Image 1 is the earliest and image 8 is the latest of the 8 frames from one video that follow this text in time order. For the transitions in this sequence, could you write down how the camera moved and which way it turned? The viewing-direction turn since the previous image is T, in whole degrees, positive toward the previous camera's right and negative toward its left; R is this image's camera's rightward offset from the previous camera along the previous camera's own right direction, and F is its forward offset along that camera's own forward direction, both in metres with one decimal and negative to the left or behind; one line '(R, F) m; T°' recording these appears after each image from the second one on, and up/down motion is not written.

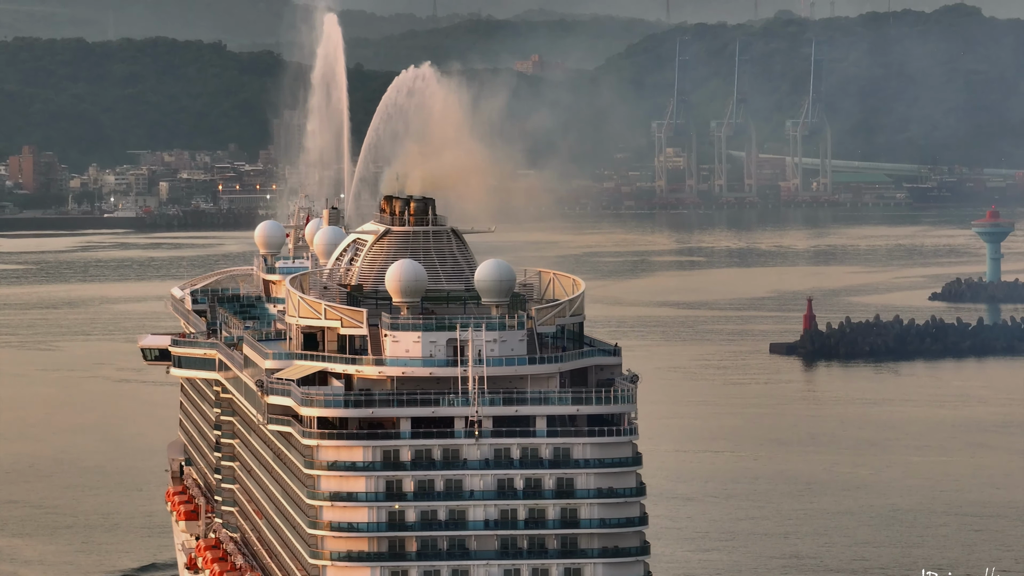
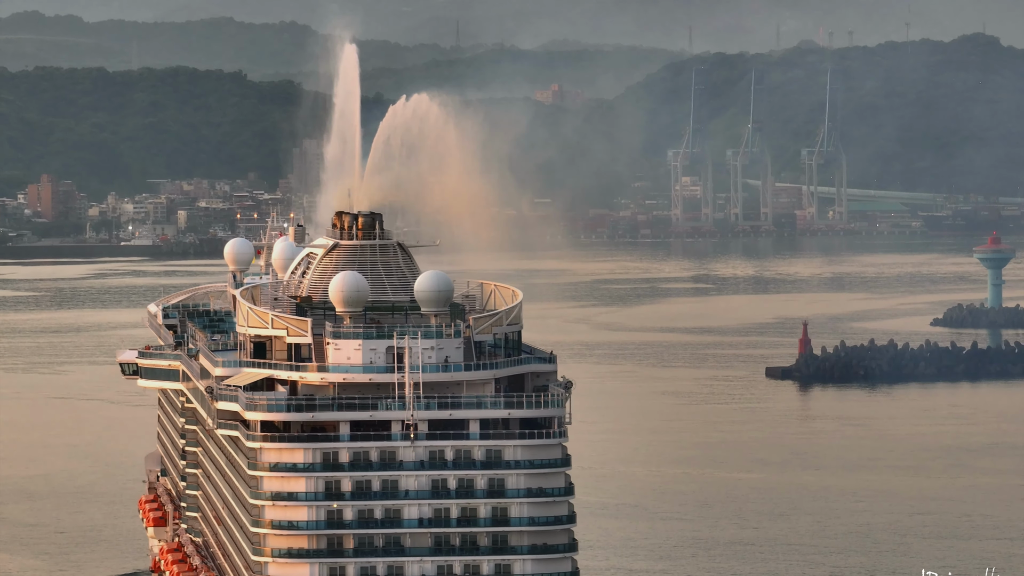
(+0.4, -0.5) m; -1°
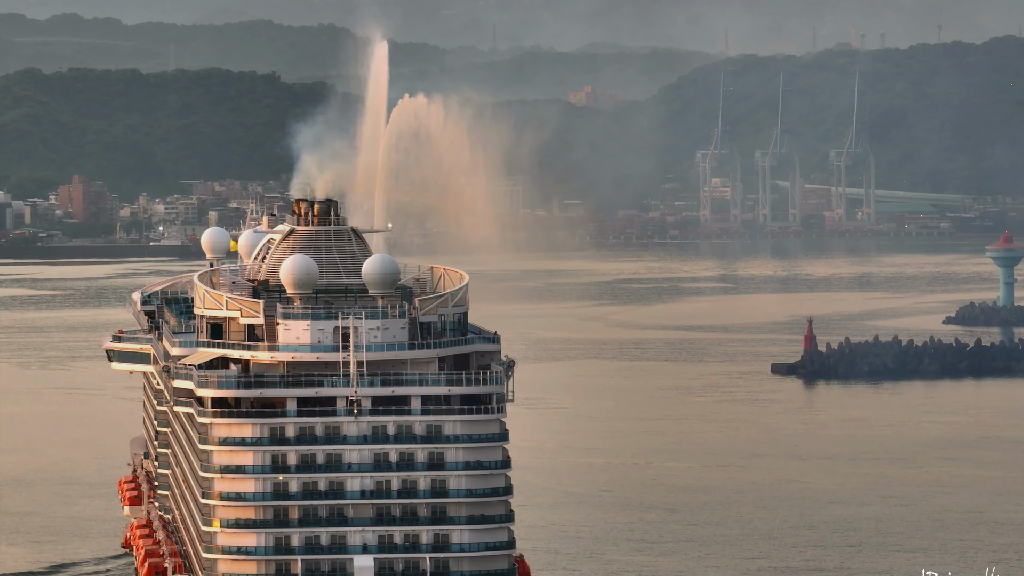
(+0.5, -0.4) m; -1°
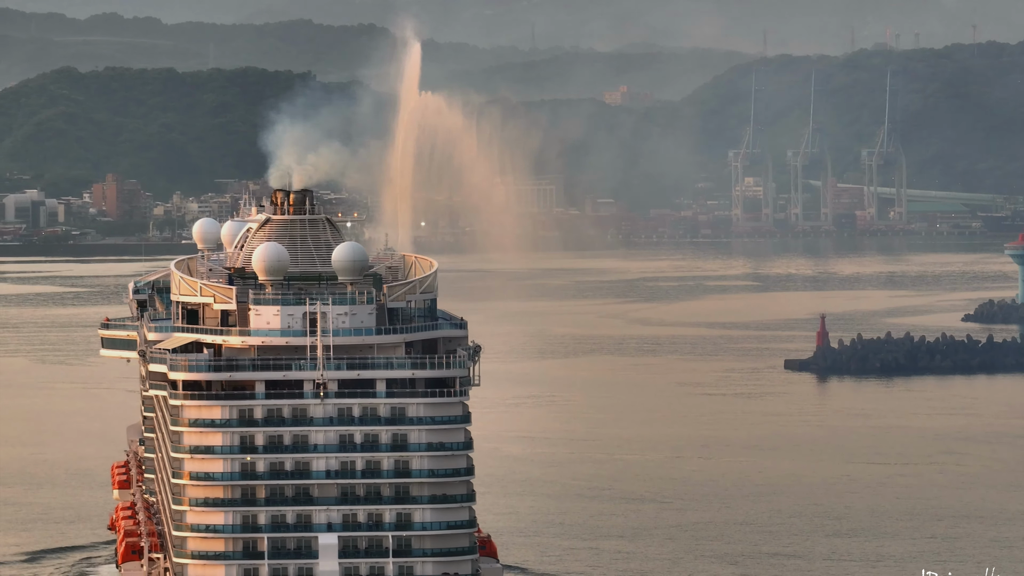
(+0.4, -0.3) m; -1°
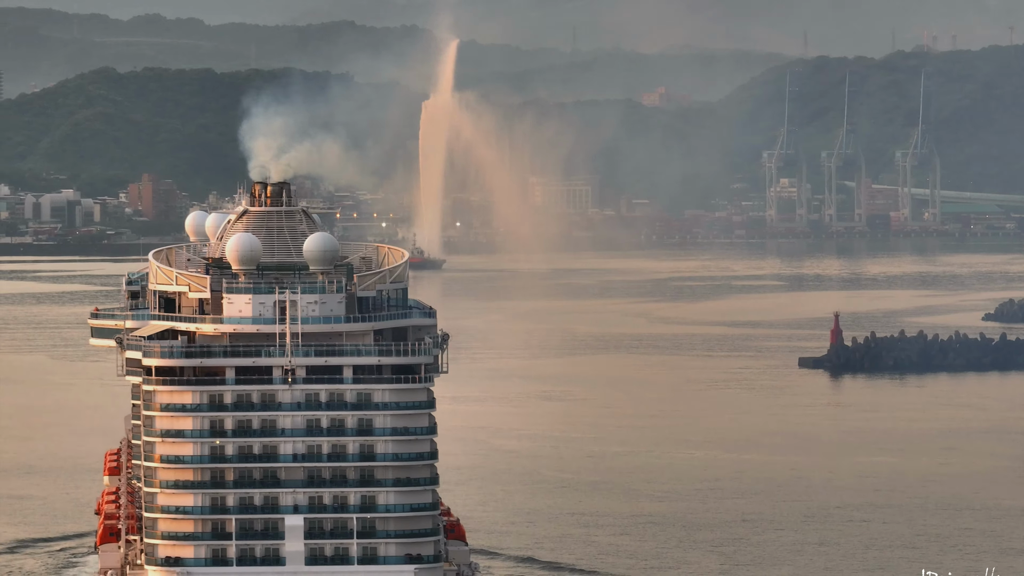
(+0.4, -0.3) m; -1°
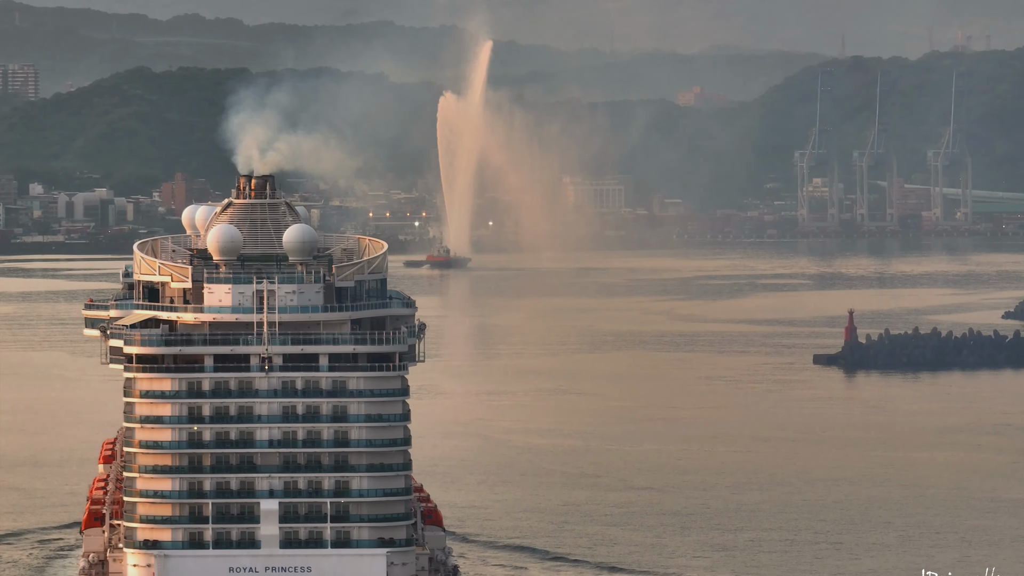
(+0.4, -0.2) m; -1°
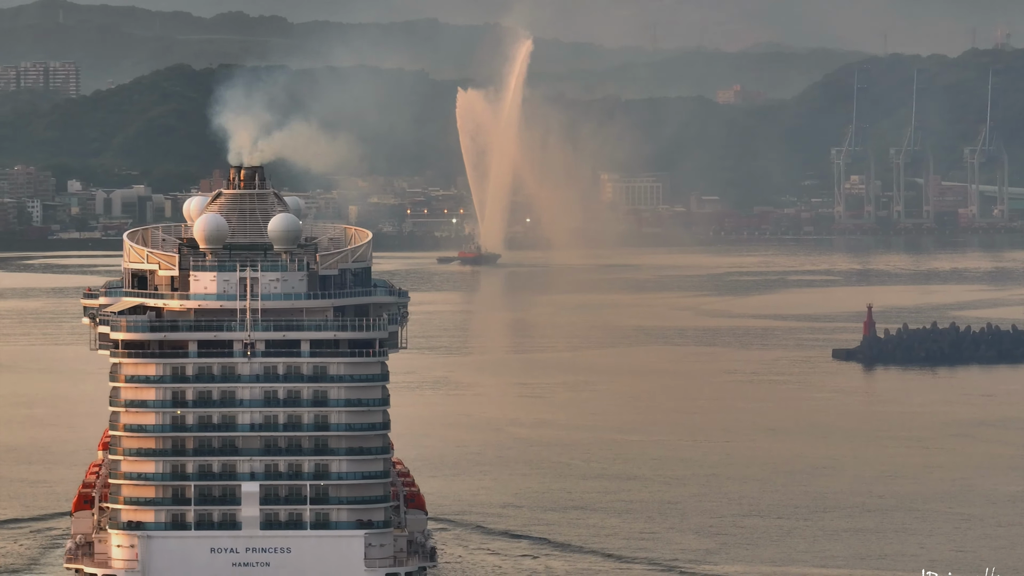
(+0.4, -0.2) m; -1°
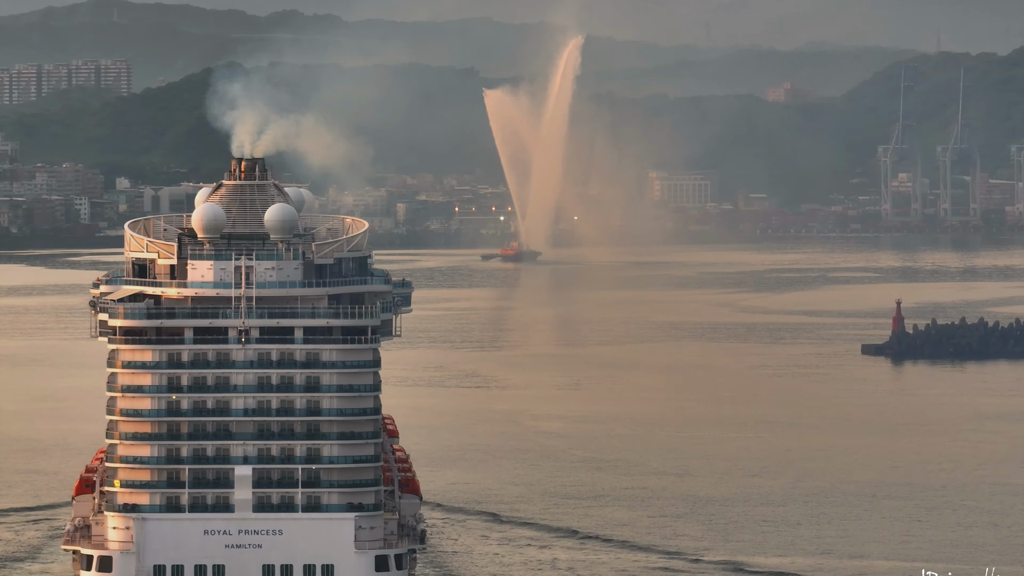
(+0.4, -0.2) m; -1°
